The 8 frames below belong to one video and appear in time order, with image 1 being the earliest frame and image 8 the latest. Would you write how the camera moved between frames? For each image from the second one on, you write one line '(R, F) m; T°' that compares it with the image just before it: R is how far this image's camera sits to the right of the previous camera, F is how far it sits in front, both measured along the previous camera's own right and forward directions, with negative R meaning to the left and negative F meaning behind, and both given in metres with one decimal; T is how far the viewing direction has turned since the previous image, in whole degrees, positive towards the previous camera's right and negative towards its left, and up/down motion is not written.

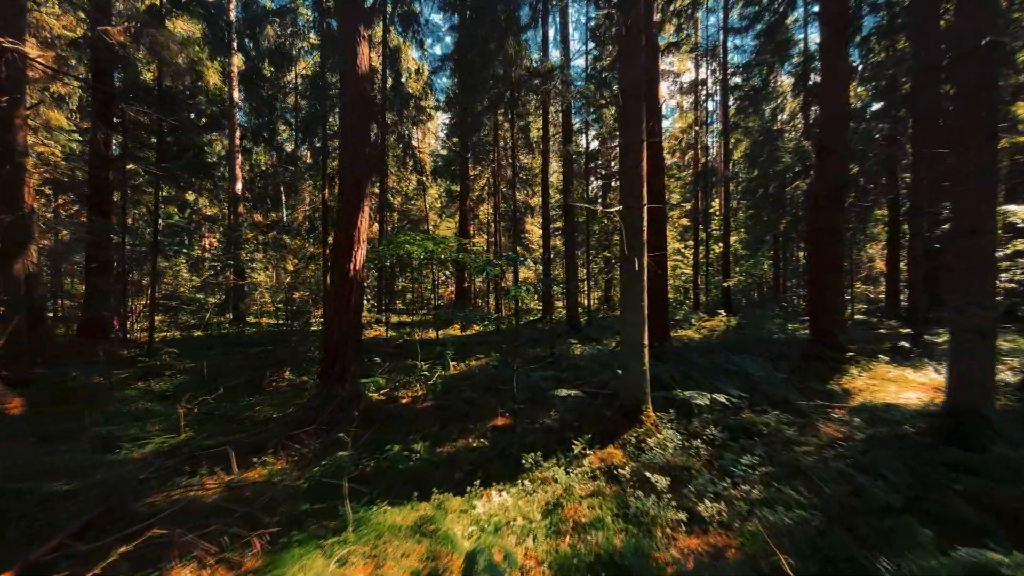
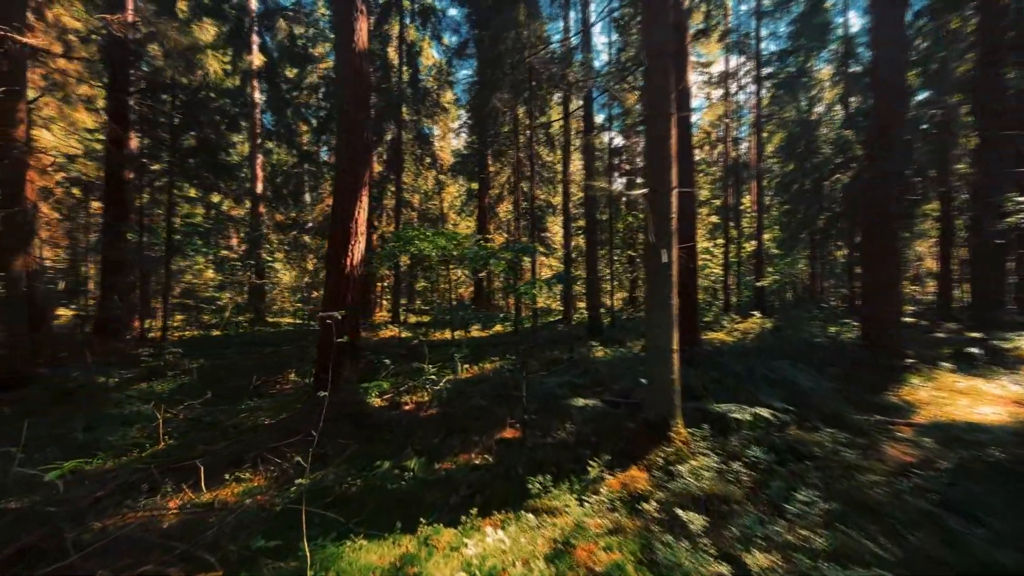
(+0.2, +0.7) m; -3°
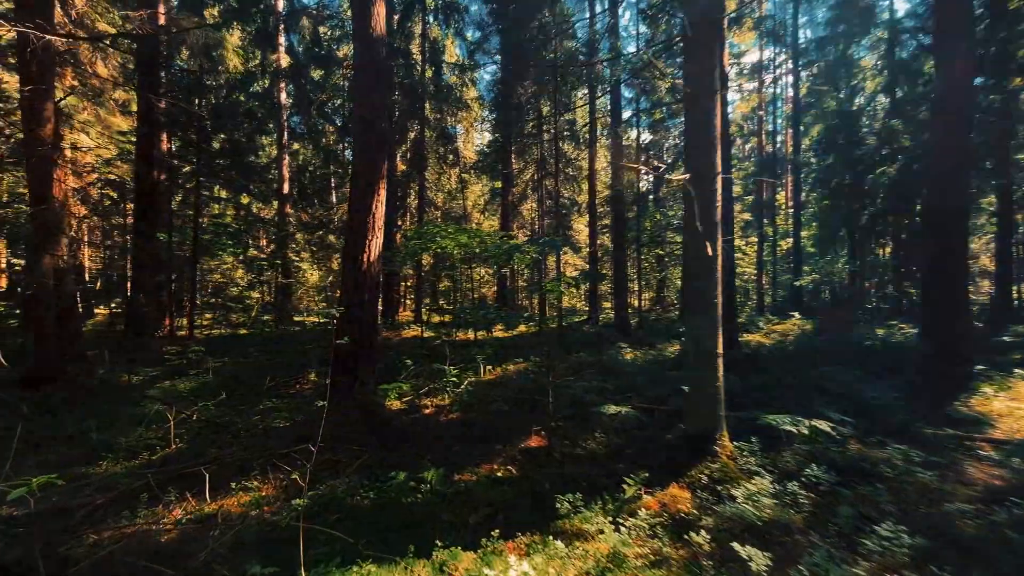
(0.0, +0.4) m; -3°
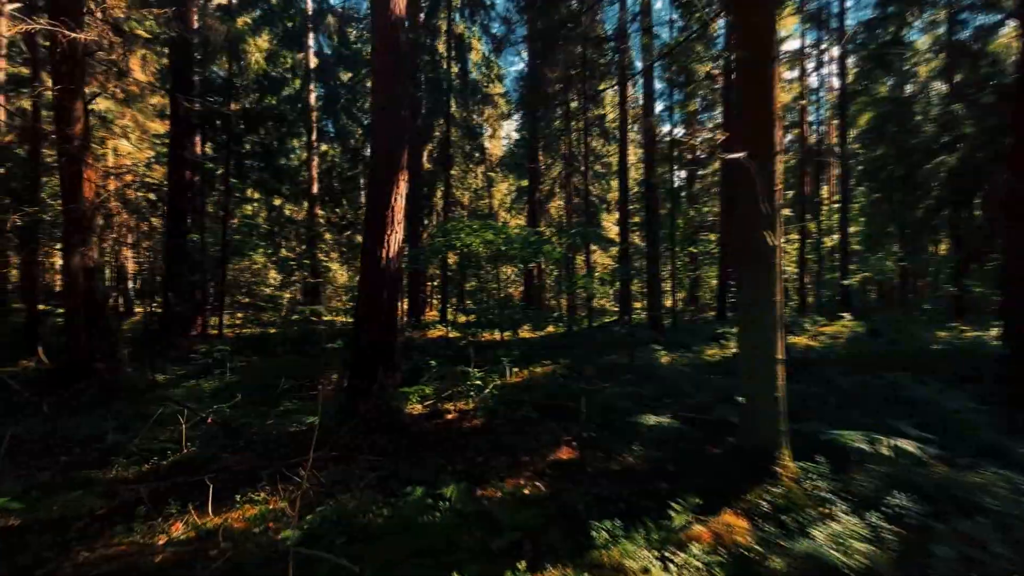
(0.0, +0.4) m; -4°
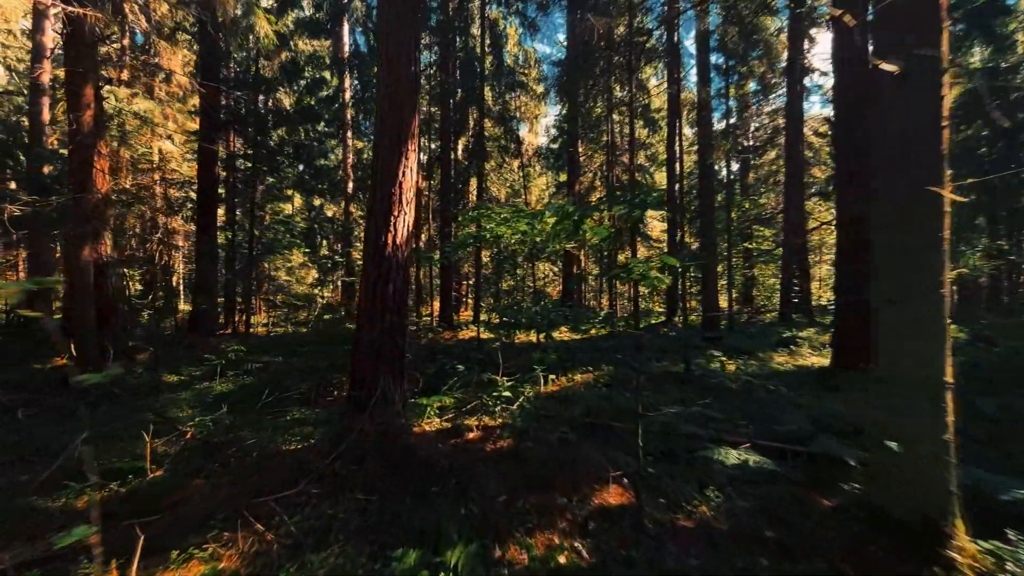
(+0.1, +1.1) m; -5°
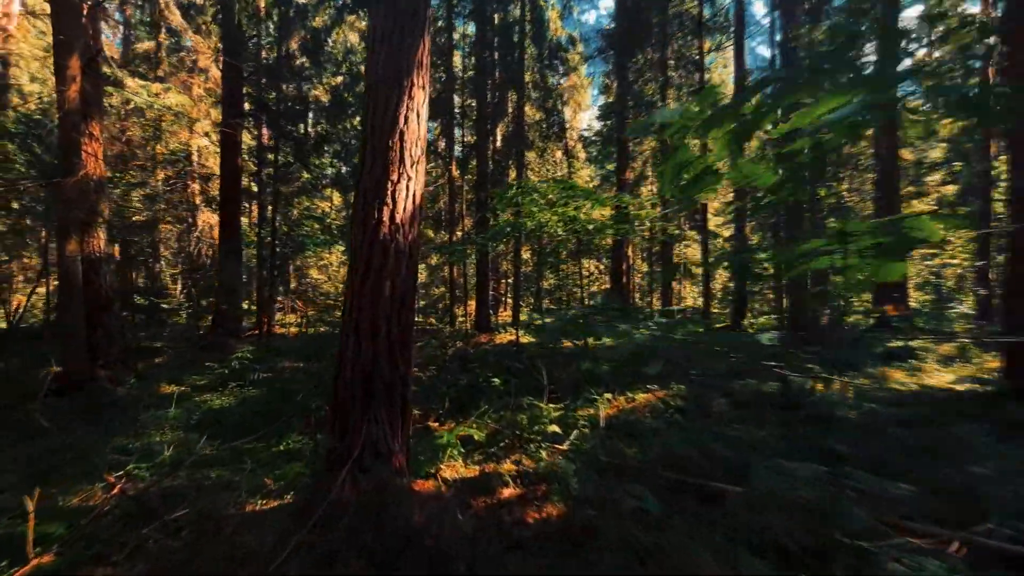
(-0.1, +1.5) m; -5°
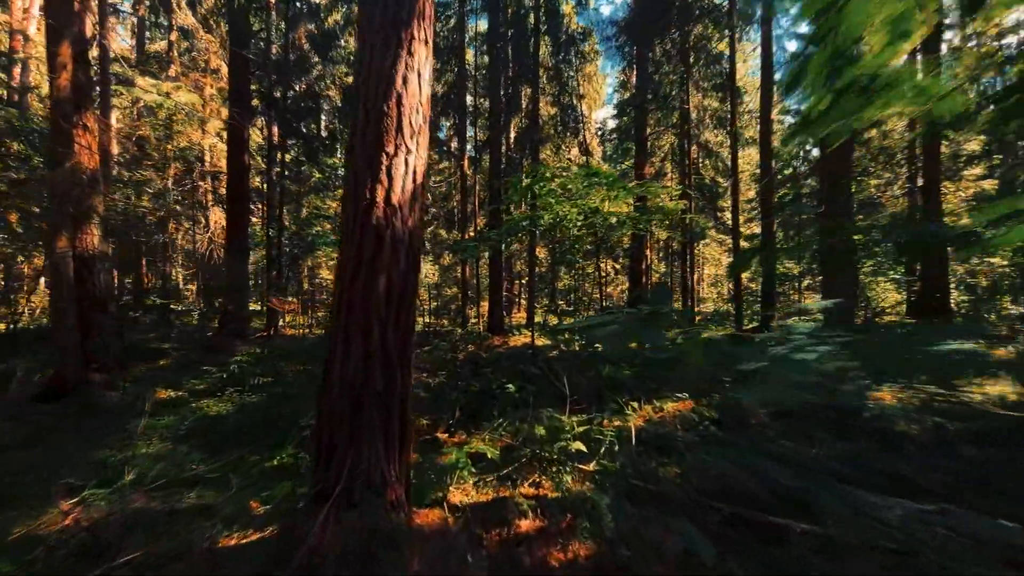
(0.0, +0.5) m; -2°
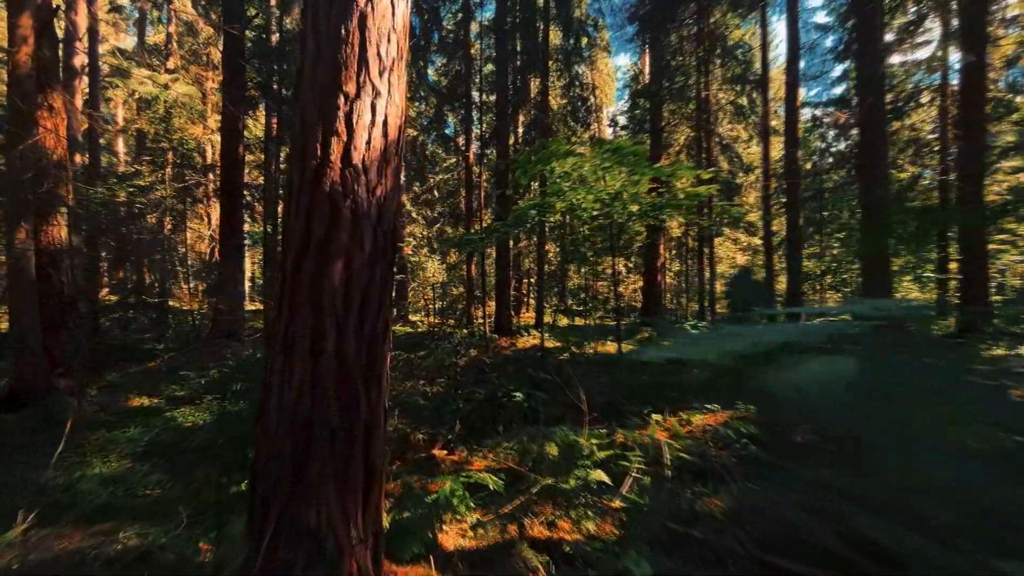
(0.0, +0.7) m; -1°
